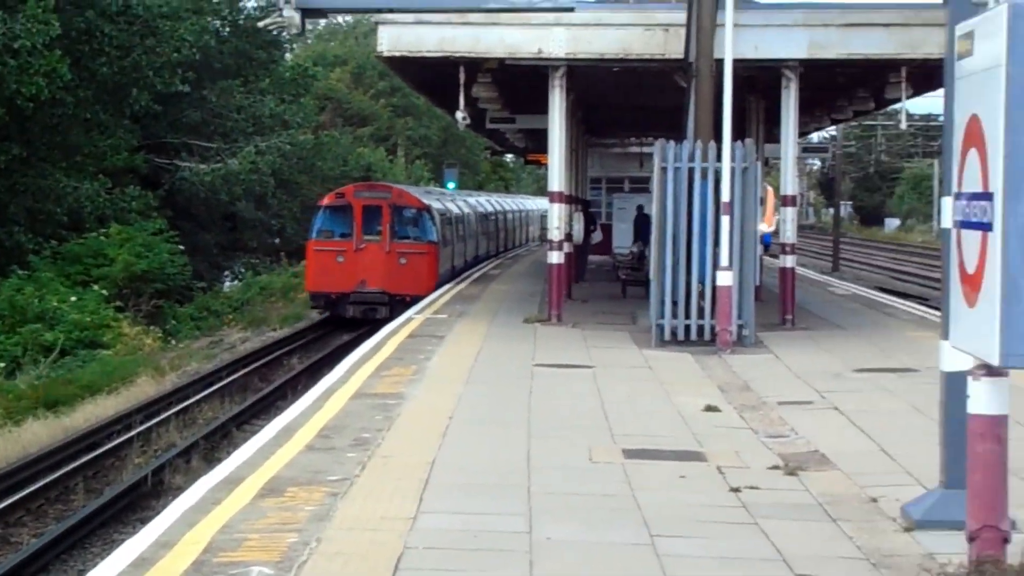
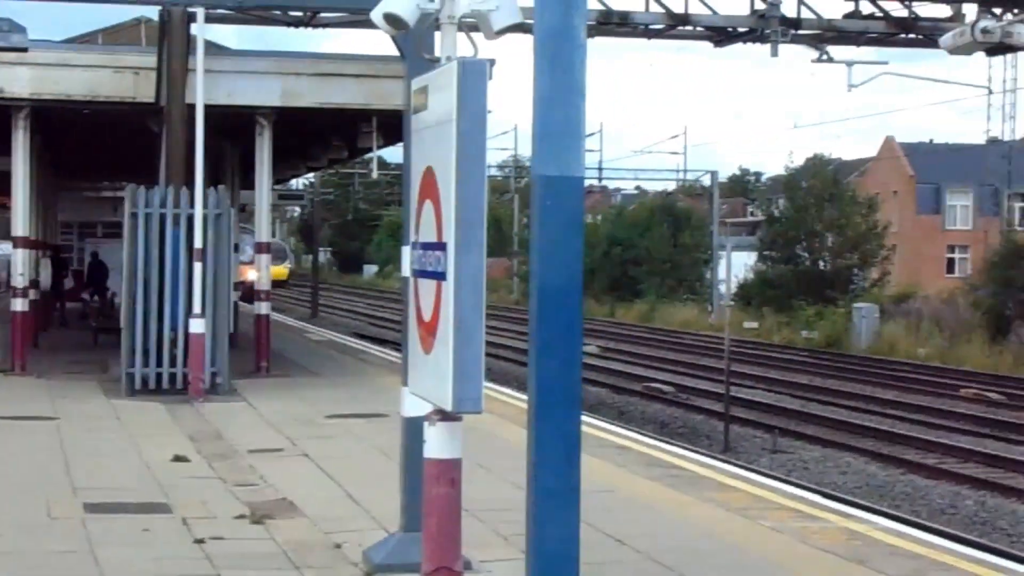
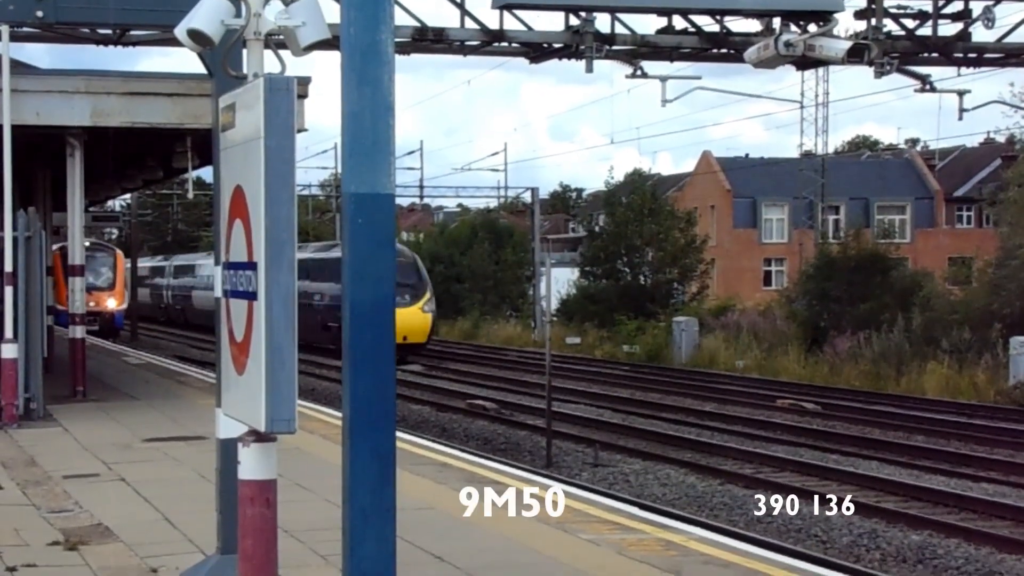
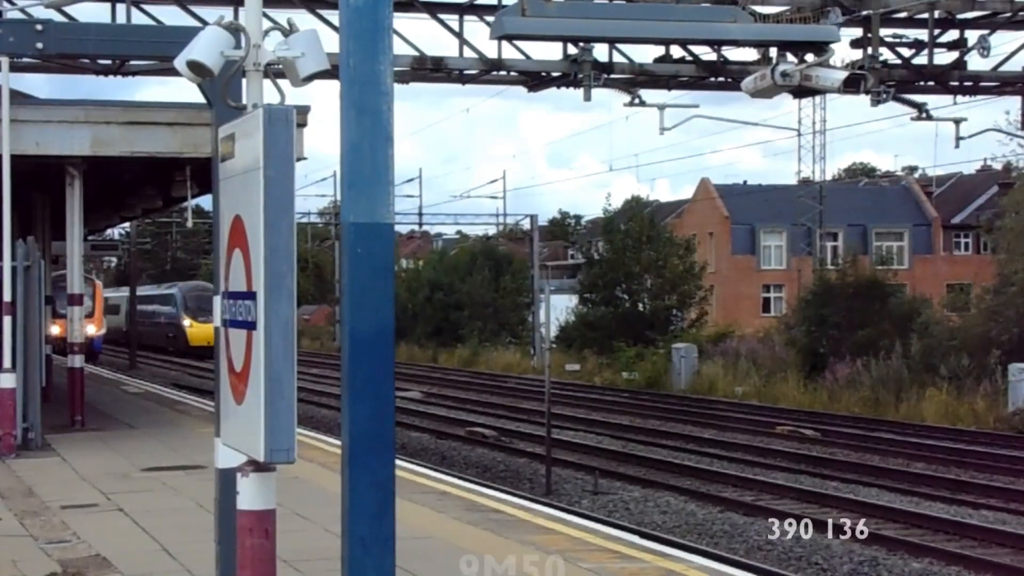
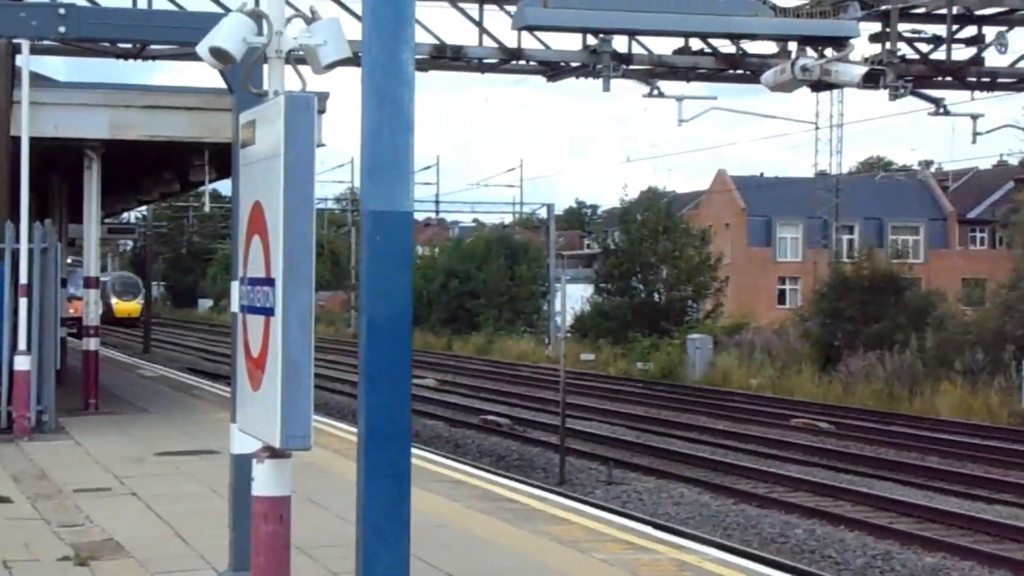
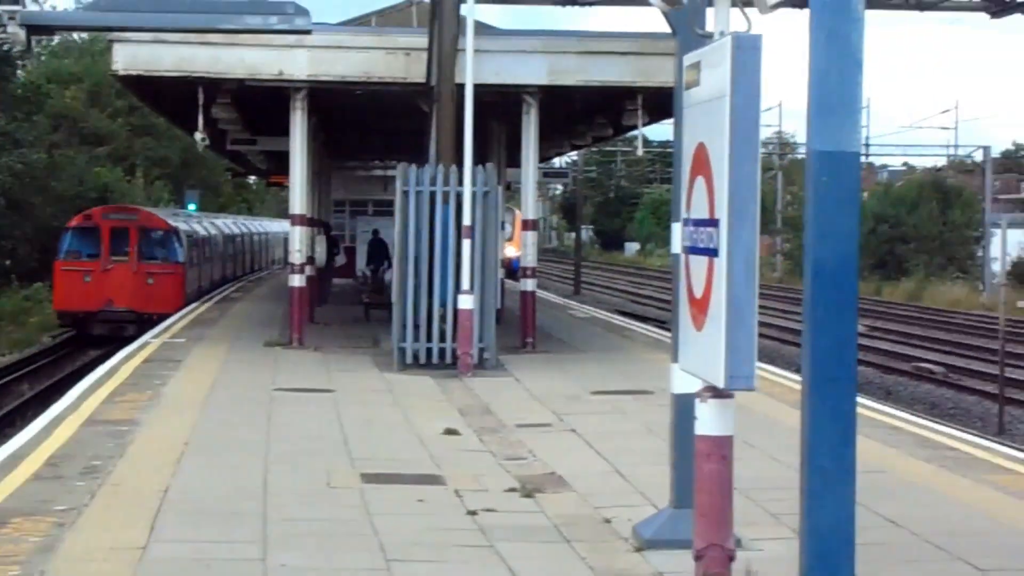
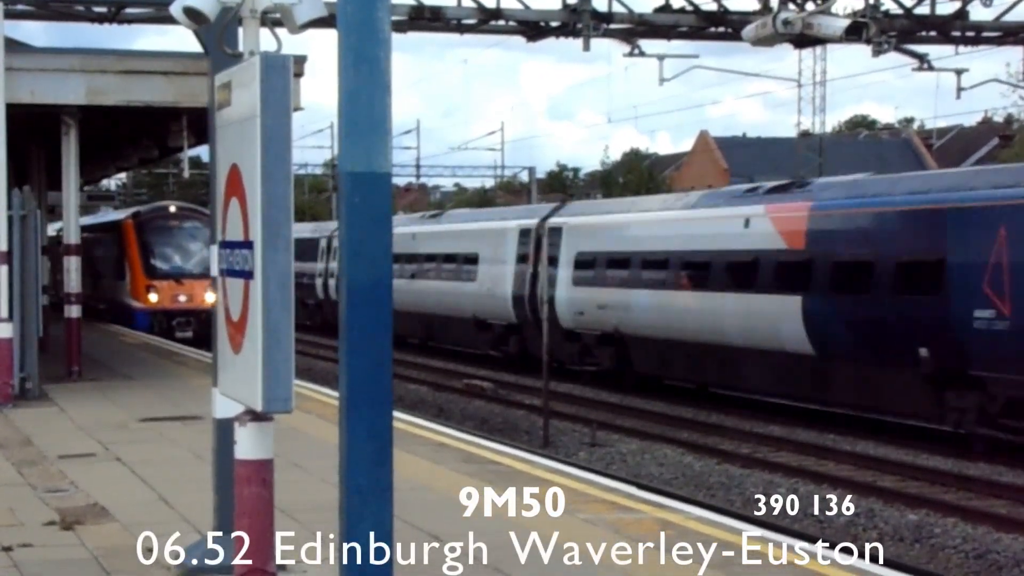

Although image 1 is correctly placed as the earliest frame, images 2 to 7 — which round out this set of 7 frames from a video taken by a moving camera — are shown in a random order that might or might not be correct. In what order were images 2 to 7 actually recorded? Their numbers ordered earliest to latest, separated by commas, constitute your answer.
6, 2, 5, 4, 3, 7
